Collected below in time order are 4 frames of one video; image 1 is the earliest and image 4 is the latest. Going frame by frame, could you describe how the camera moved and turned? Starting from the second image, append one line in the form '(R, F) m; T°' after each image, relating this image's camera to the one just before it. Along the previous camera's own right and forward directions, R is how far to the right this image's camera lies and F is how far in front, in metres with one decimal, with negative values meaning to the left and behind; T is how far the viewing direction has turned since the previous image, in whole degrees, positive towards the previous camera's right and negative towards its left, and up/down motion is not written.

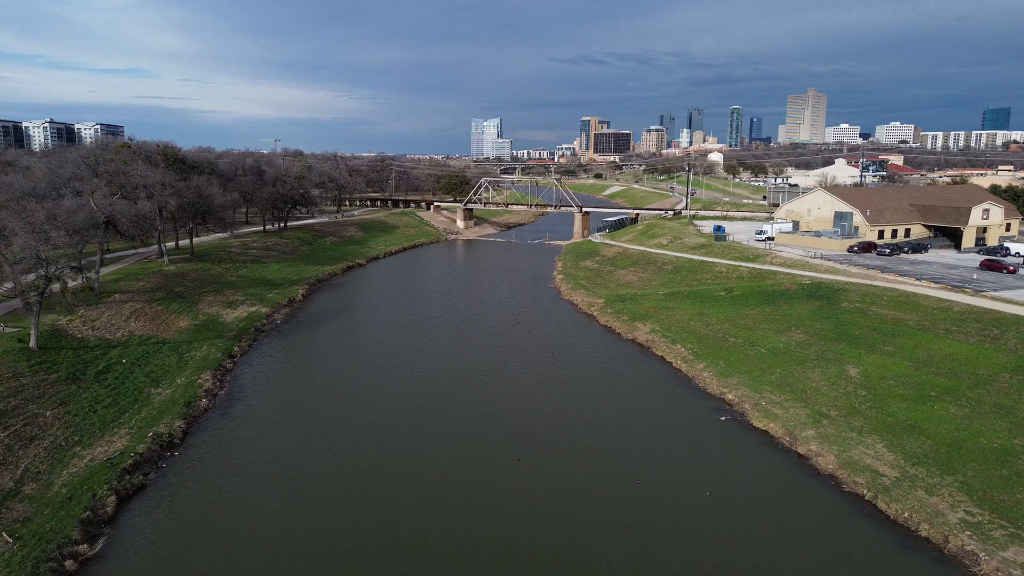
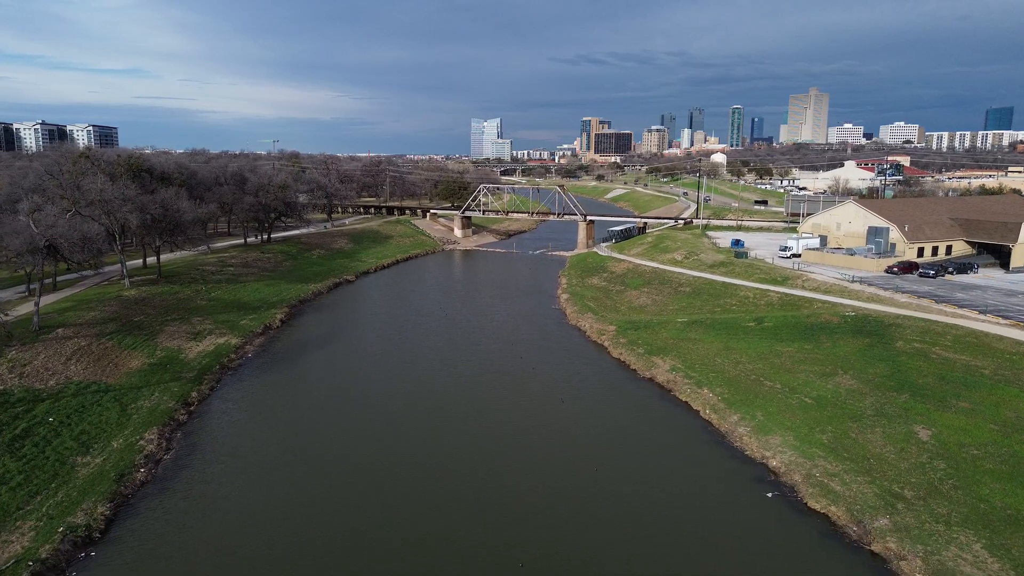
(0.0, +4.7) m; 0°
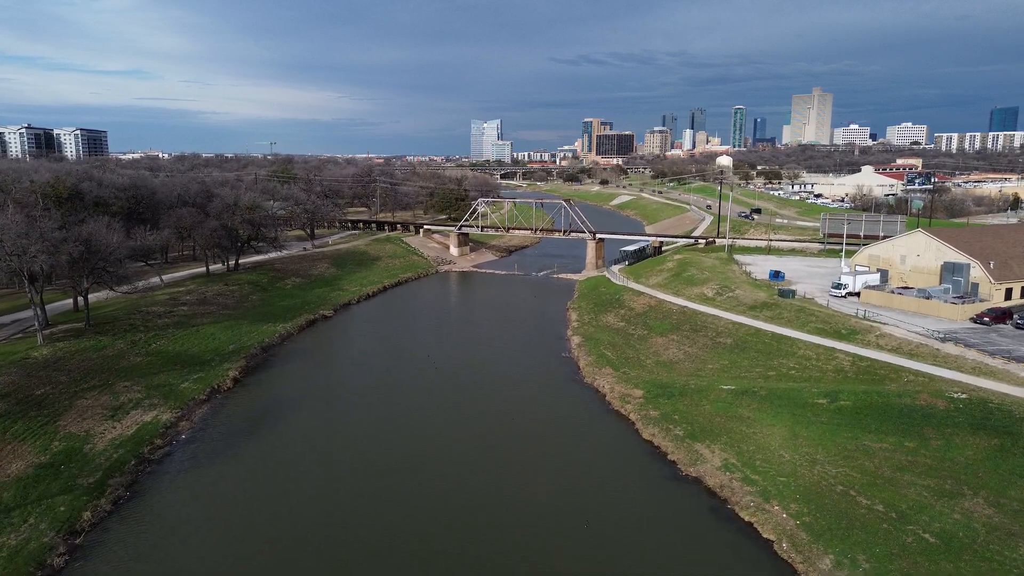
(-0.1, +7.8) m; 0°
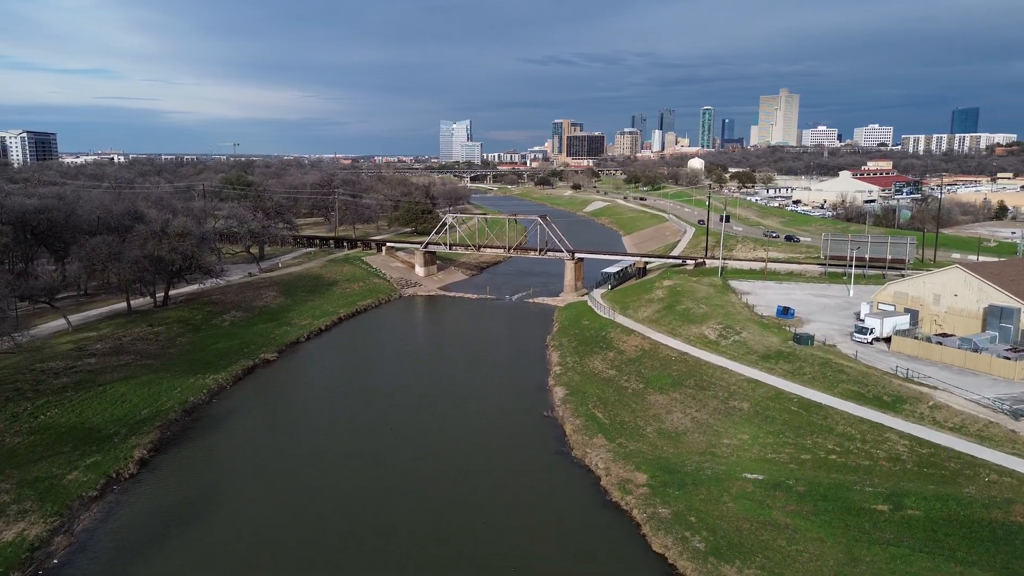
(0.0, +6.4) m; +2°
